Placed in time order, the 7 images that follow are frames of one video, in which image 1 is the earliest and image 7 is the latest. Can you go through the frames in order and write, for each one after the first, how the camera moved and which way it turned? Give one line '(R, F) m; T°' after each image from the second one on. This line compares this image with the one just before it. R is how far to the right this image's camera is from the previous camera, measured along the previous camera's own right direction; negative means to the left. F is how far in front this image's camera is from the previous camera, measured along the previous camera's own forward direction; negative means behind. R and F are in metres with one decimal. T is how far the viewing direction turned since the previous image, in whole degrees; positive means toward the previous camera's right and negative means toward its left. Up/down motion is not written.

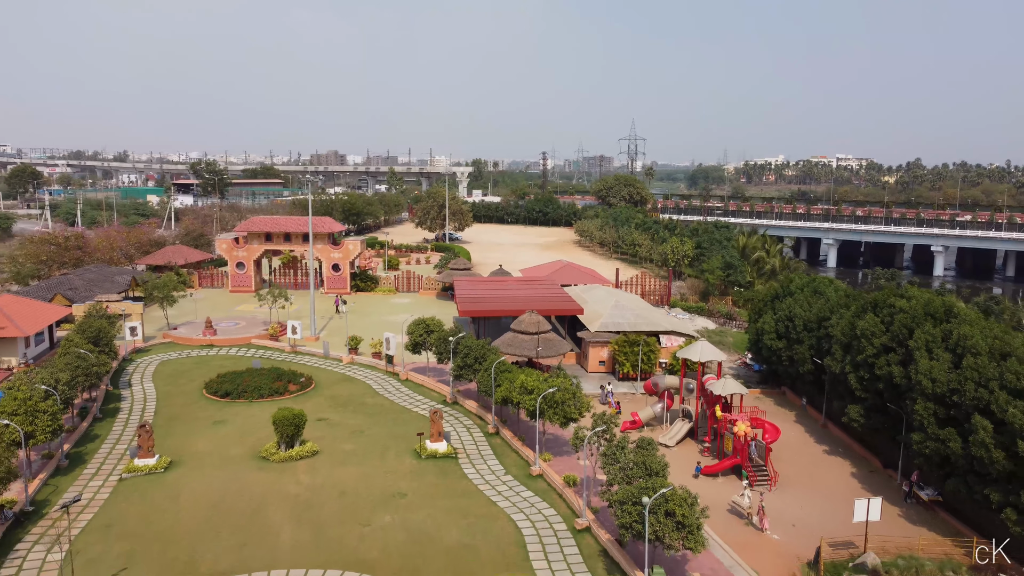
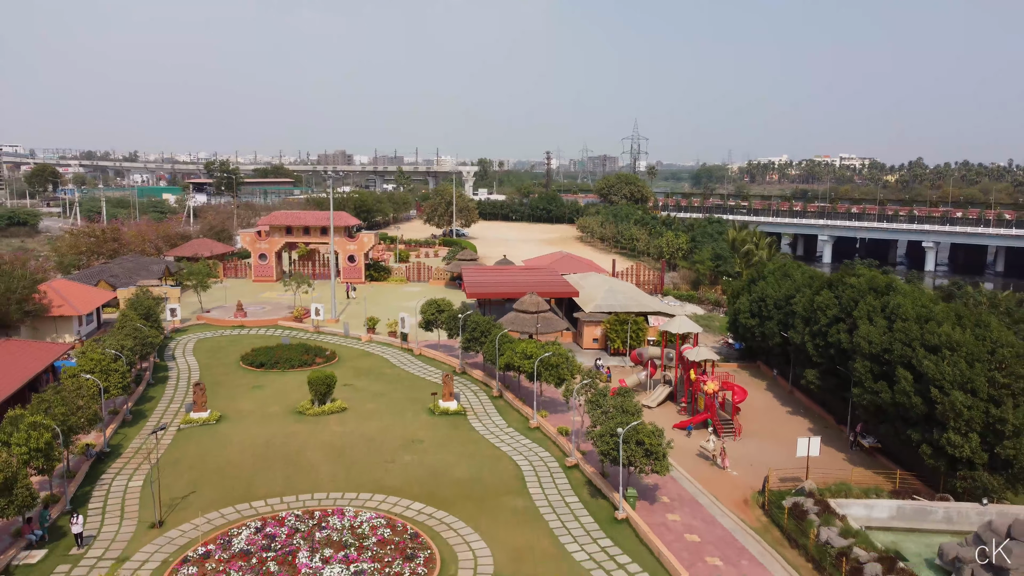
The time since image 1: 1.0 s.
(+0.1, -3.5) m; 0°
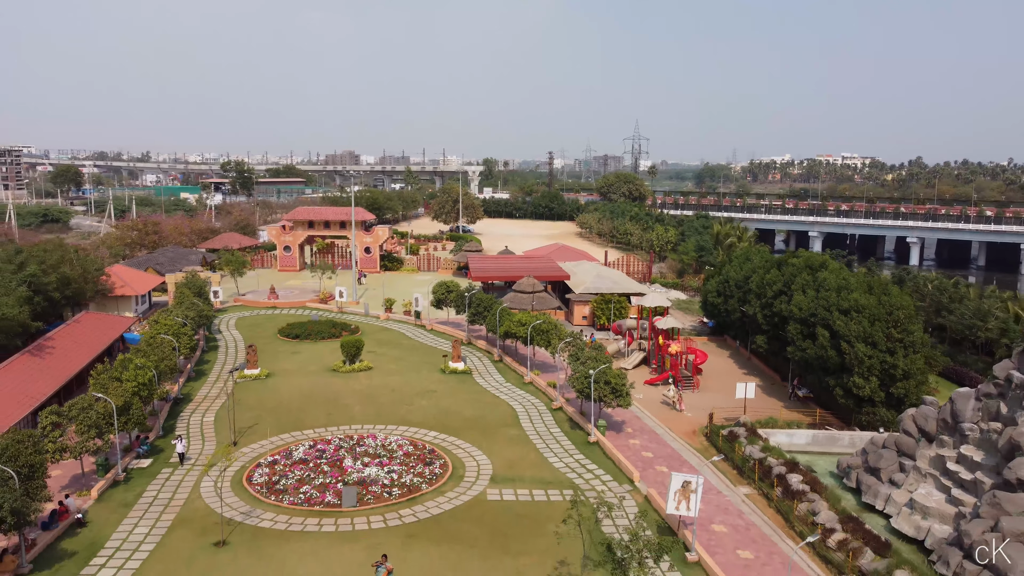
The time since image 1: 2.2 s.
(+0.3, -5.1) m; 0°
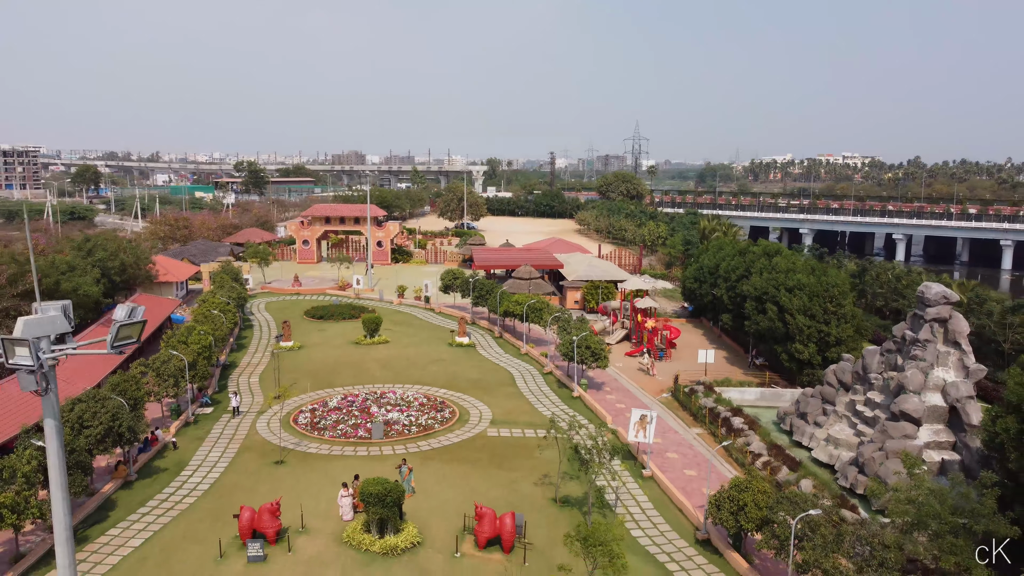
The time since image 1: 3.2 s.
(+0.3, -4.8) m; 0°
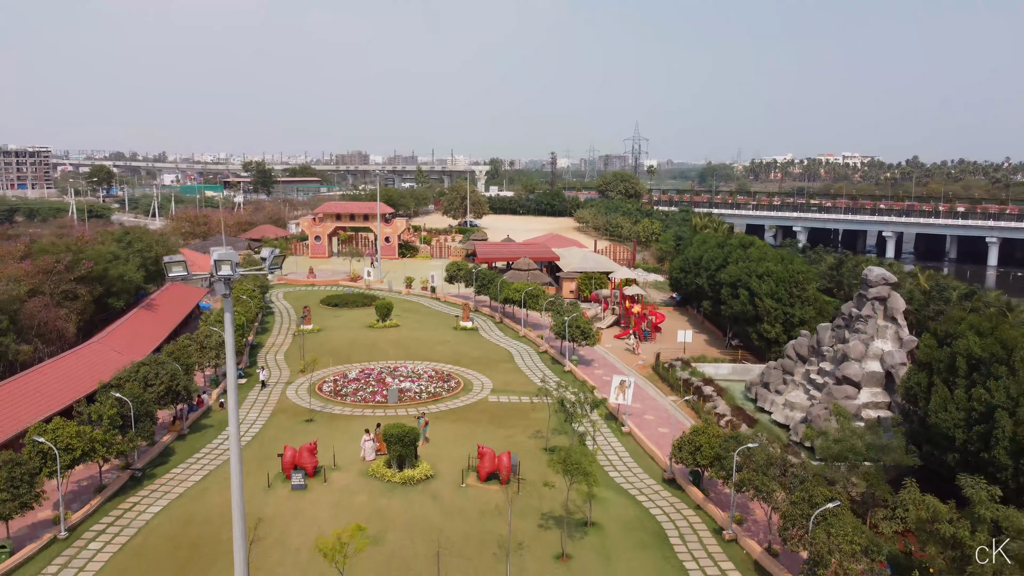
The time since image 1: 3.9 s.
(+0.2, -3.5) m; 0°
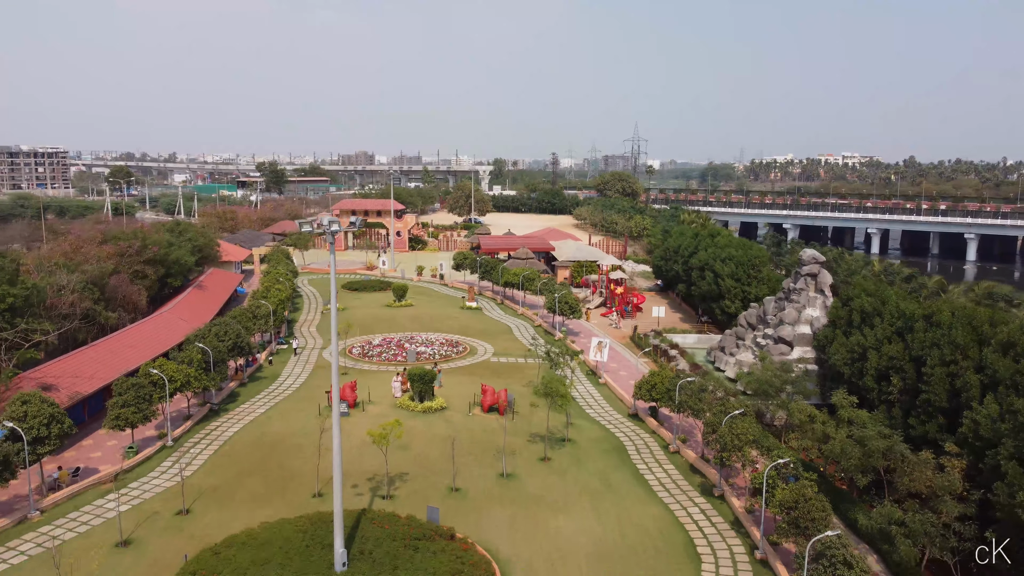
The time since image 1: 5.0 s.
(+0.3, -5.7) m; 0°
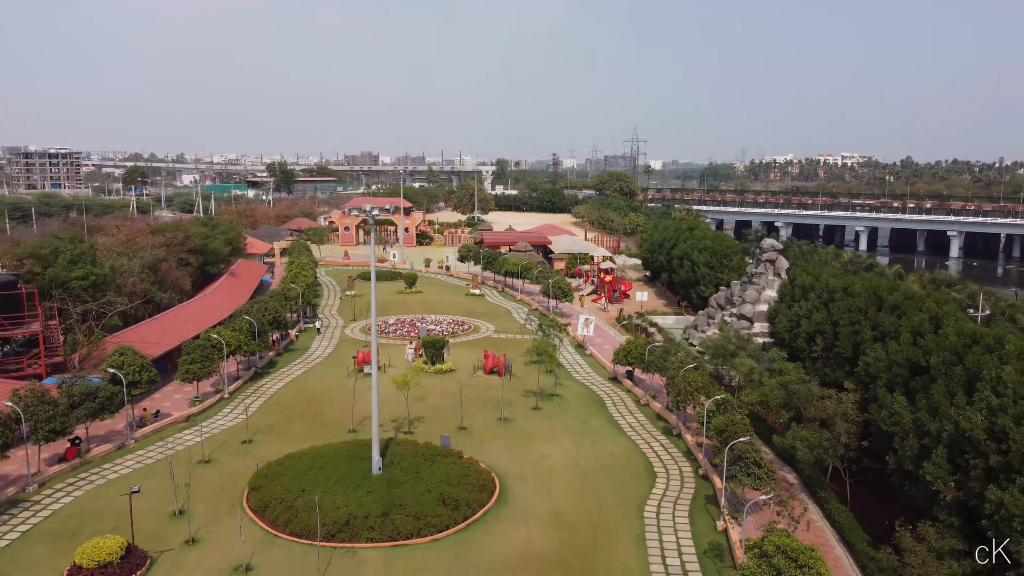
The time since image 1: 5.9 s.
(+0.2, -4.9) m; 0°
